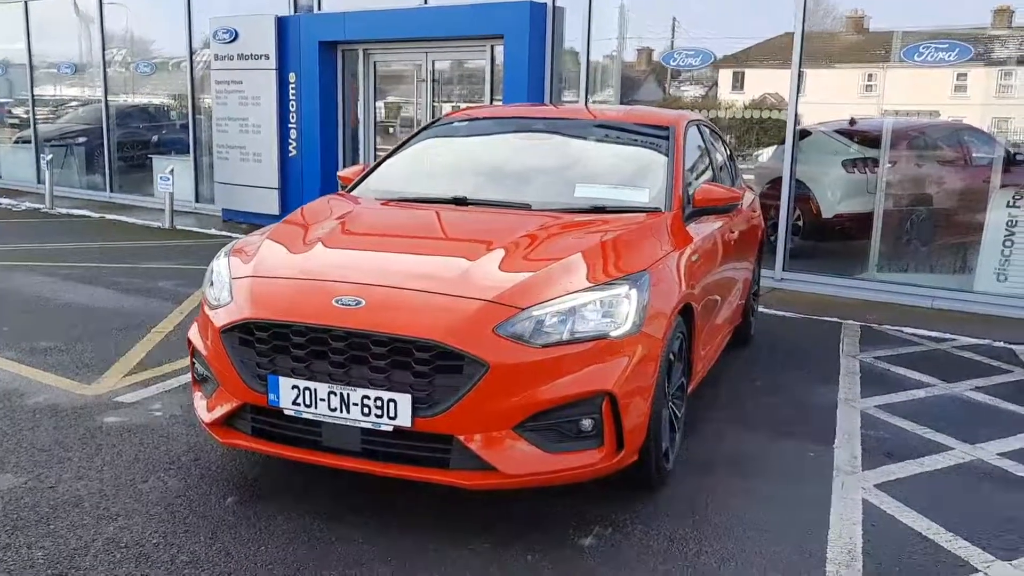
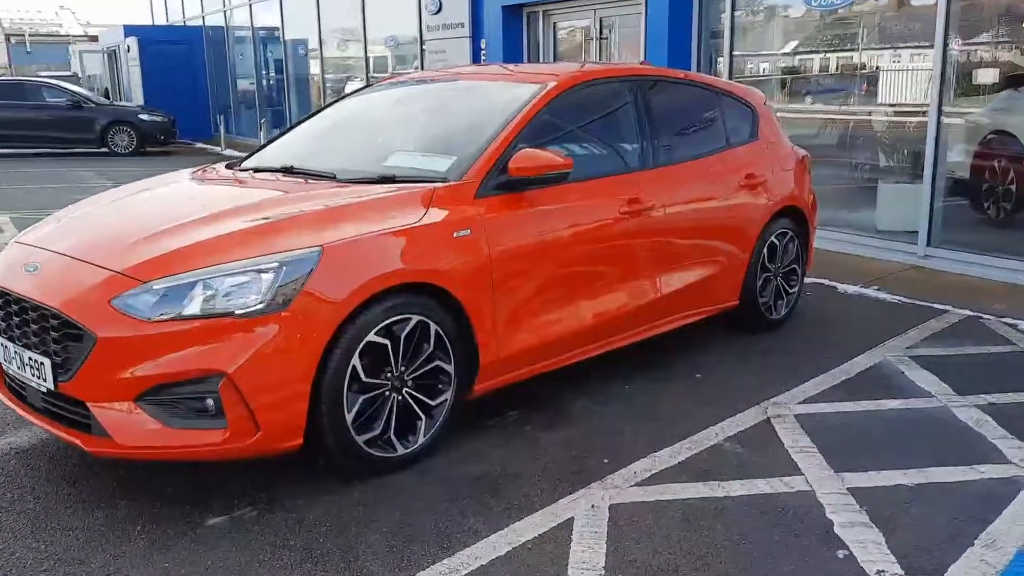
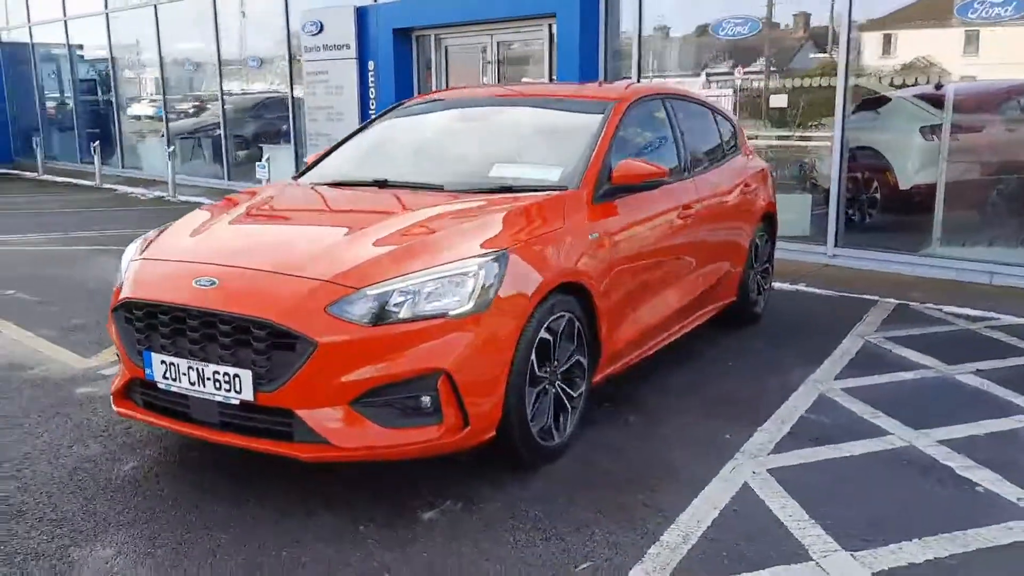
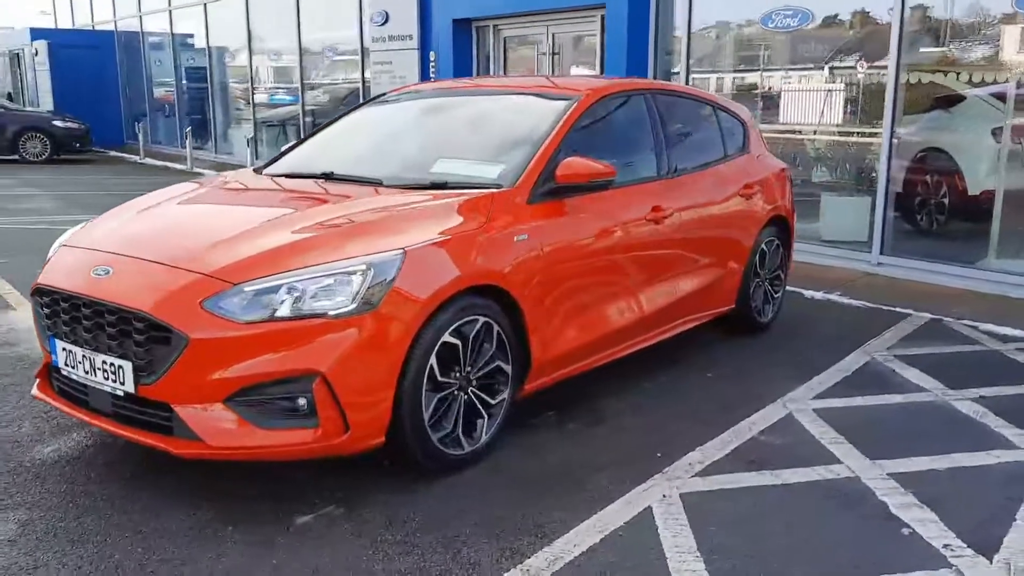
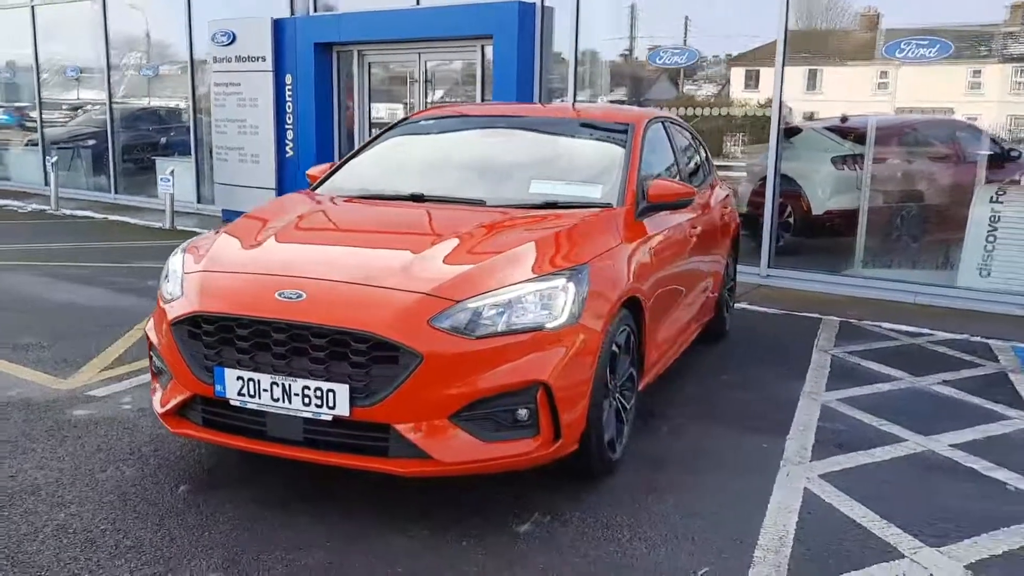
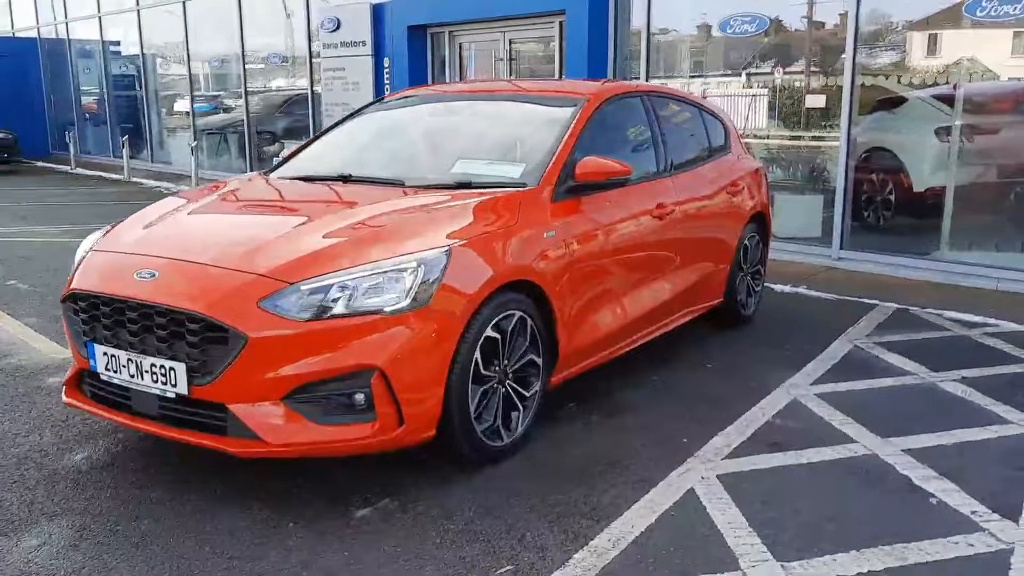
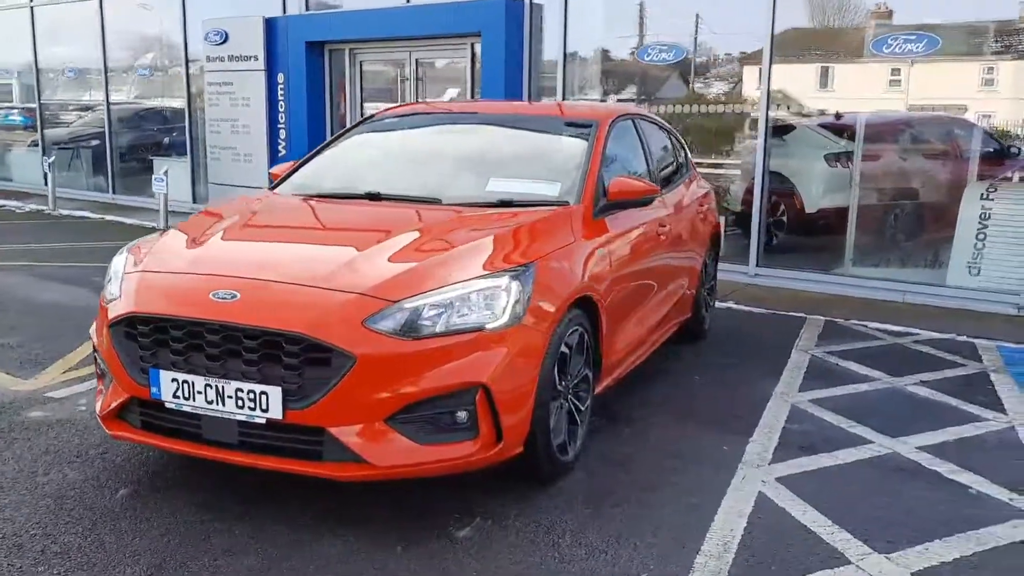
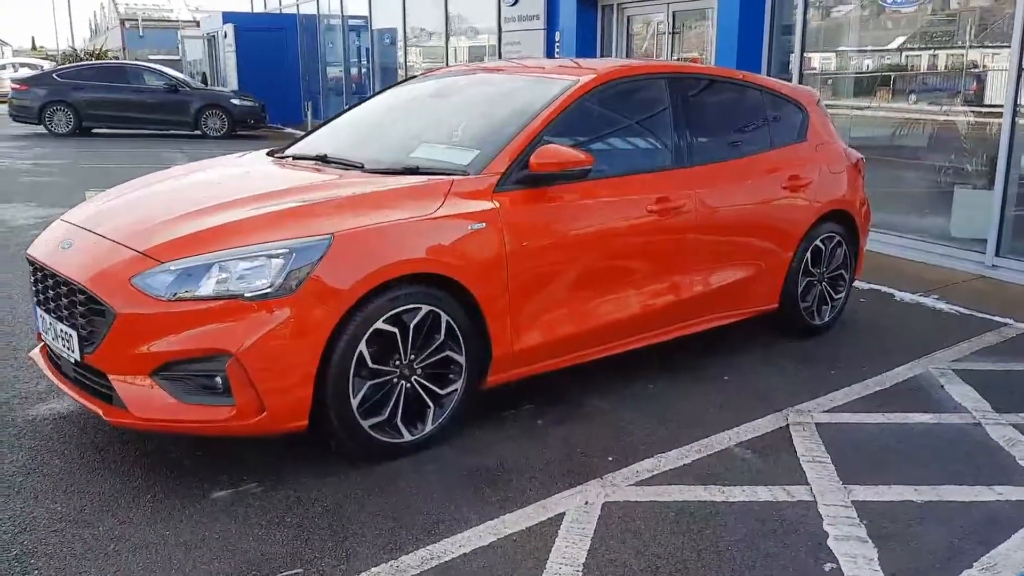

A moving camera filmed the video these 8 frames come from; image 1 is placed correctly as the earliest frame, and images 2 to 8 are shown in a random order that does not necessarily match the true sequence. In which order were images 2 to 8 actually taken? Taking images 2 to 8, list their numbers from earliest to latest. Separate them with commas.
5, 7, 3, 6, 4, 2, 8
